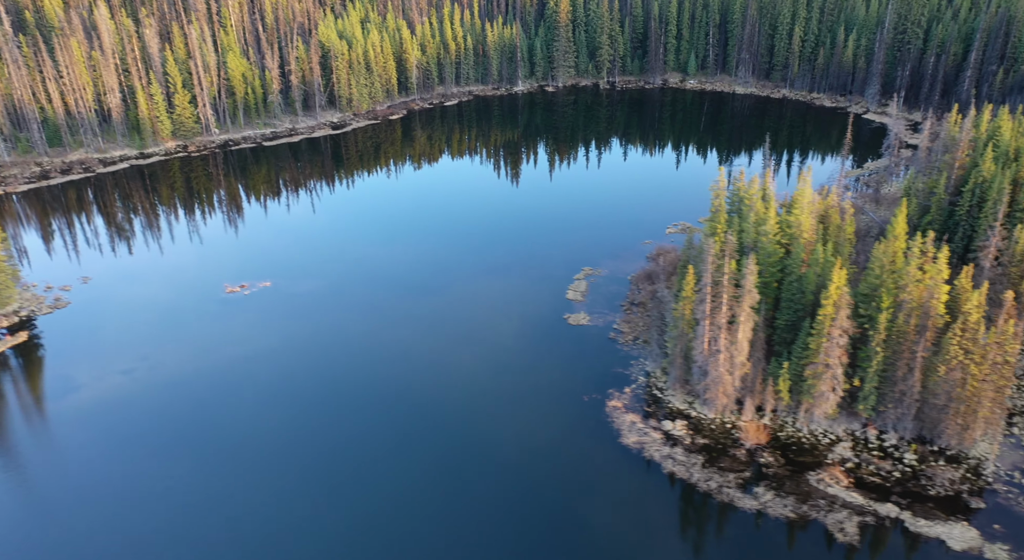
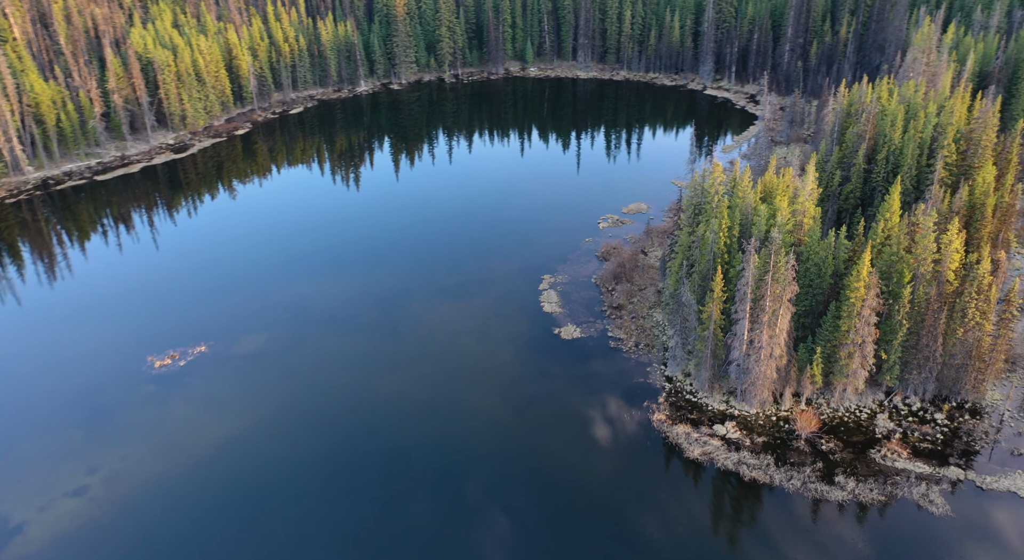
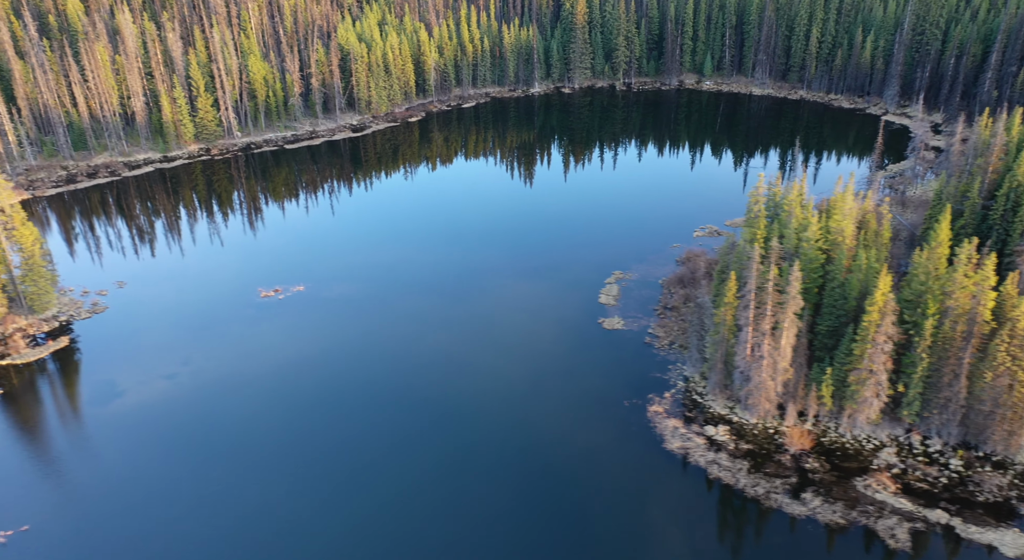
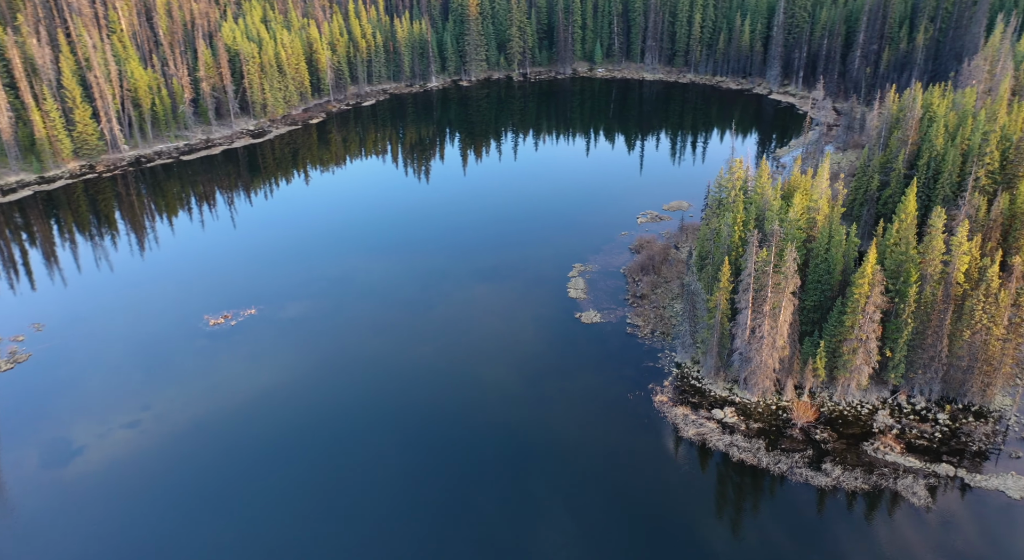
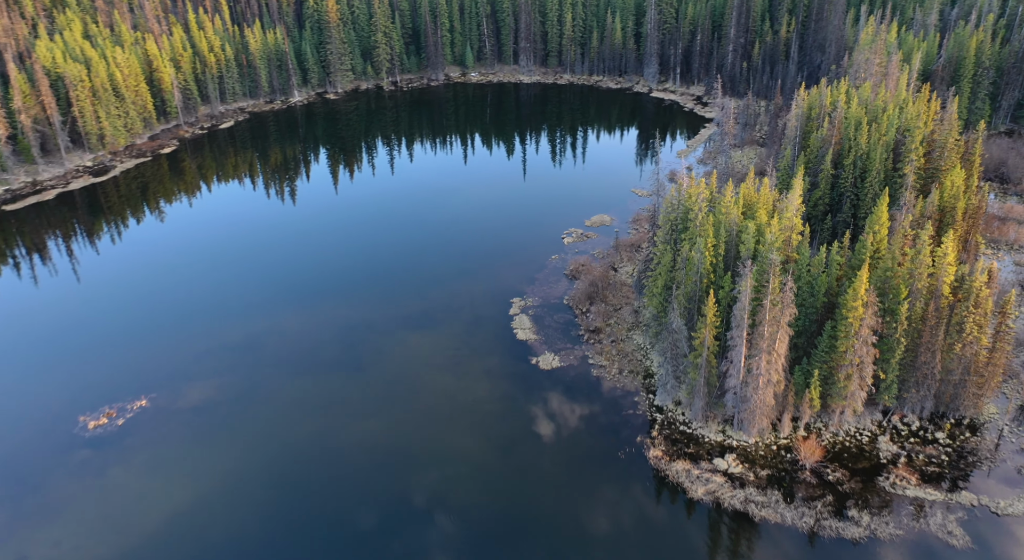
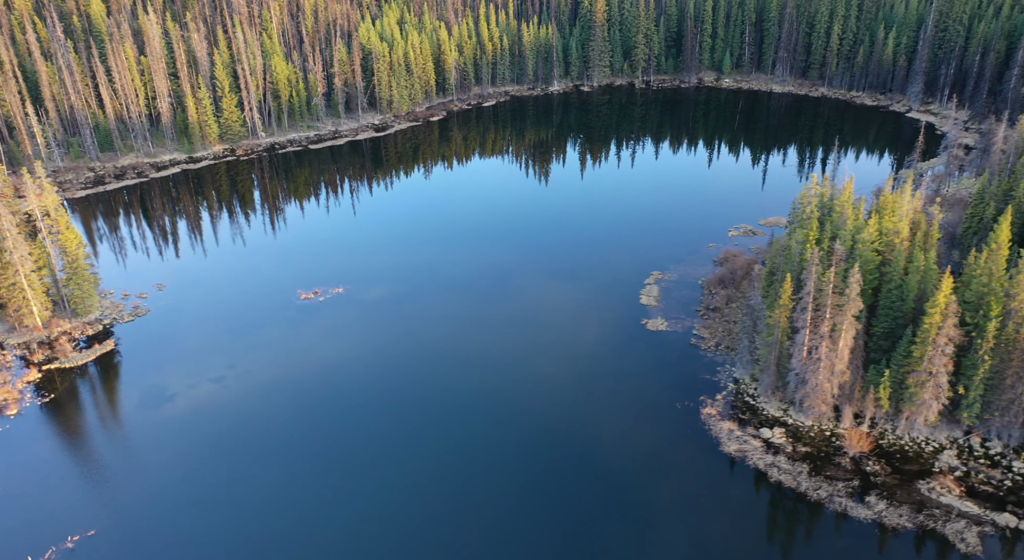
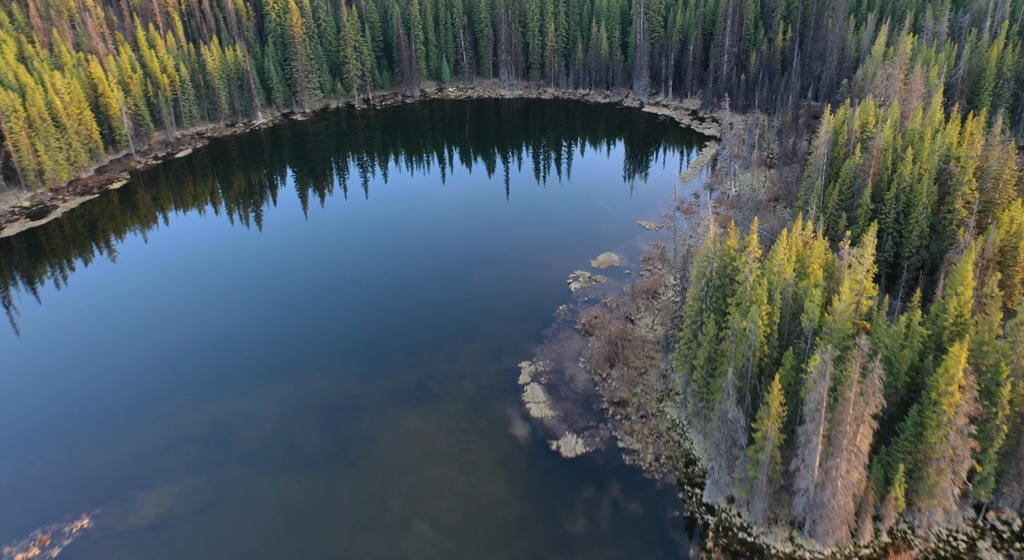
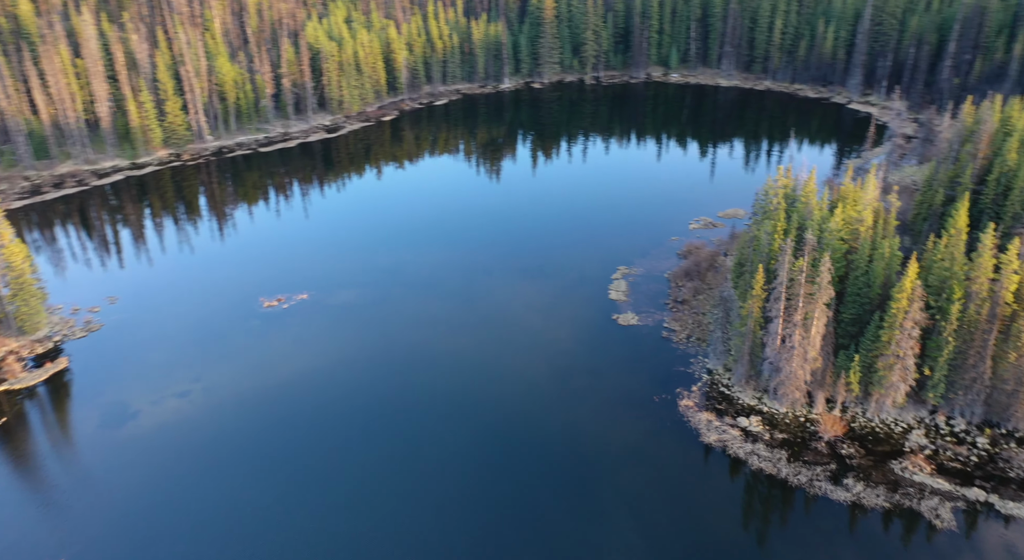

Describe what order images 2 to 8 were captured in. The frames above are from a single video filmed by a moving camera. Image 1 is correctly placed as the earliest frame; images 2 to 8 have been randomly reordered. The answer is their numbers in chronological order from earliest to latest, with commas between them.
3, 6, 8, 4, 2, 5, 7
